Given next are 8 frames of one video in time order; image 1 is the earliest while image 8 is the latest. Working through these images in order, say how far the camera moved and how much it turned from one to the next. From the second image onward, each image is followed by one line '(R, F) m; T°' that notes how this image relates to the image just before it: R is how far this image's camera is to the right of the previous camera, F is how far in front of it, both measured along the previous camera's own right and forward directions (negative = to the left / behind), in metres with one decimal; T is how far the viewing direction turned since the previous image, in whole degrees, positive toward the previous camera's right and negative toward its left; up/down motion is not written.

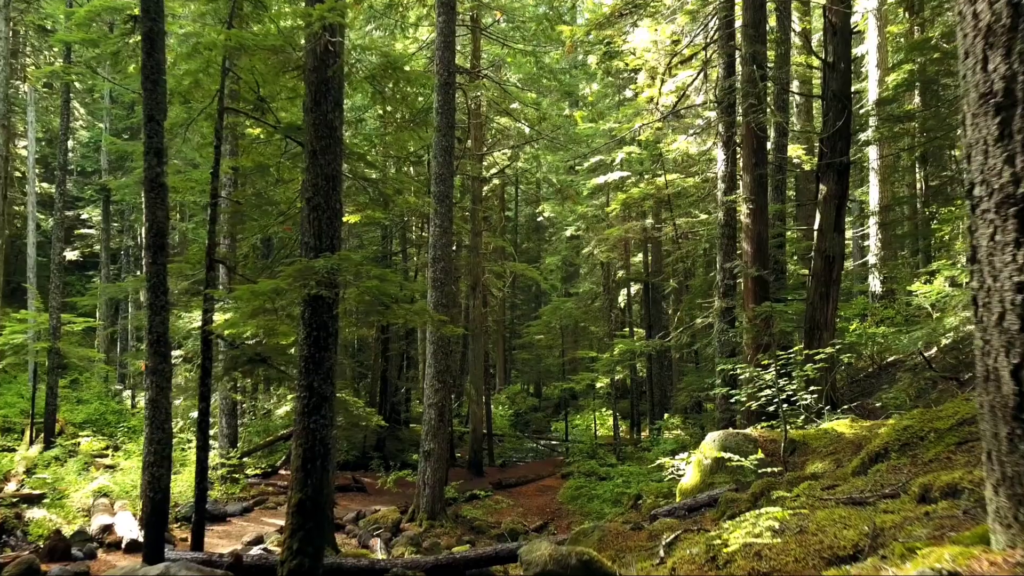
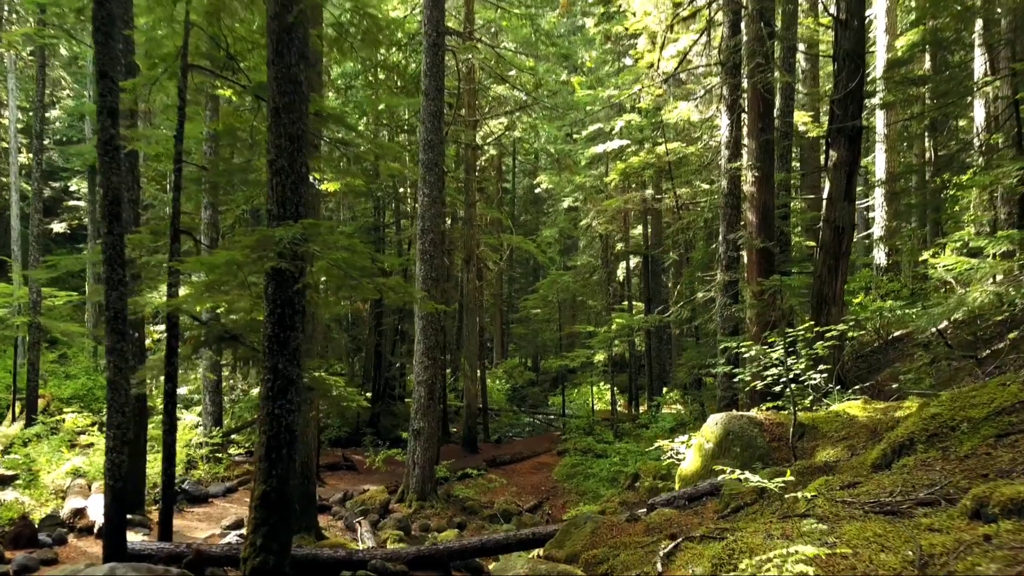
(+0.1, +0.5) m; 0°
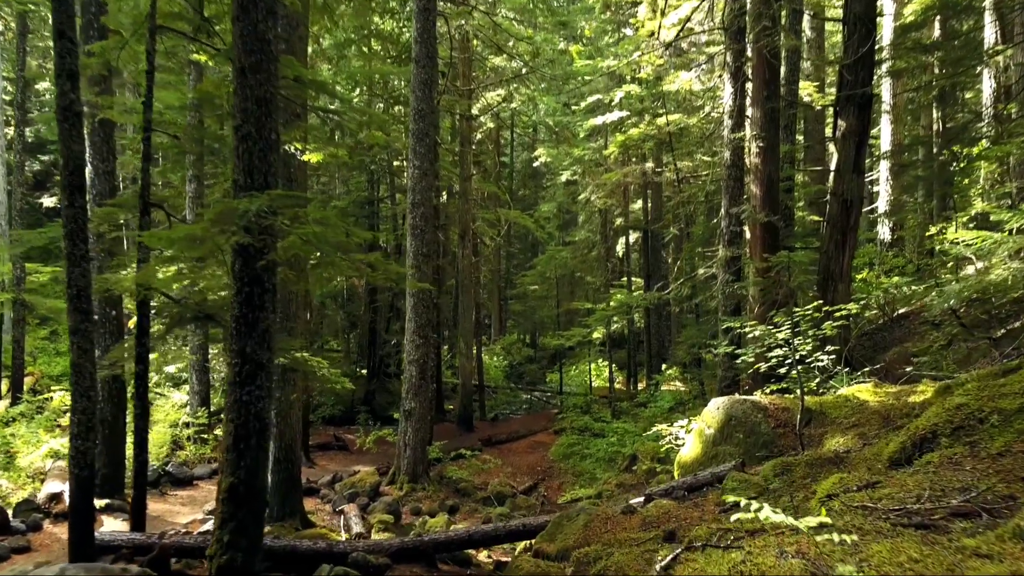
(+0.1, +0.4) m; 0°
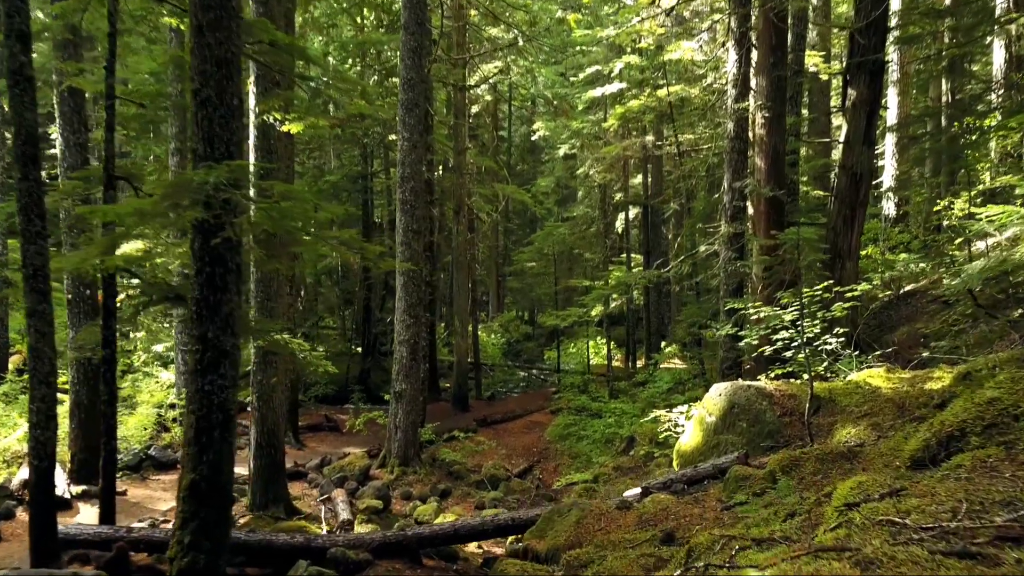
(+0.1, +0.4) m; 0°
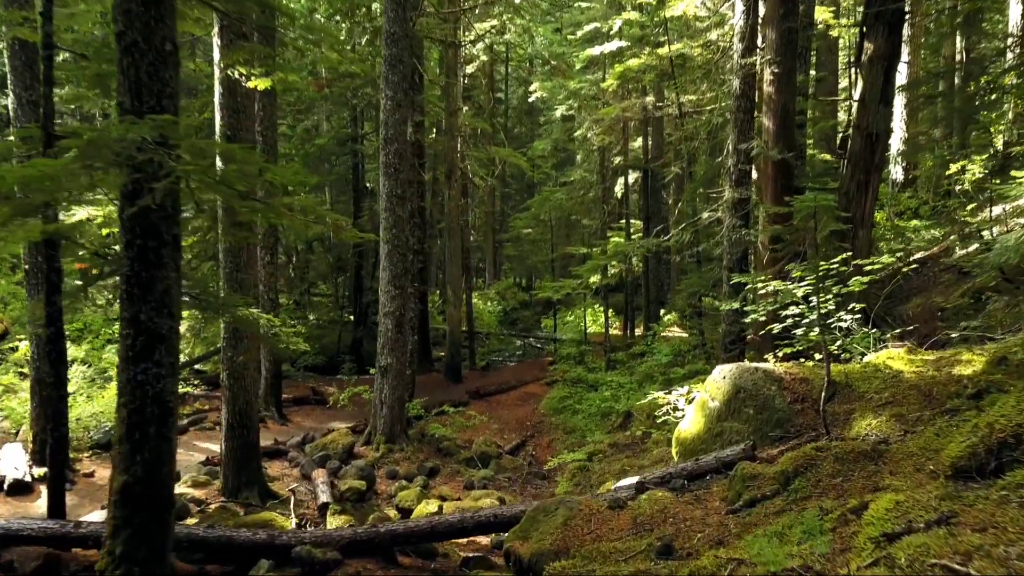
(+0.1, +0.6) m; 0°
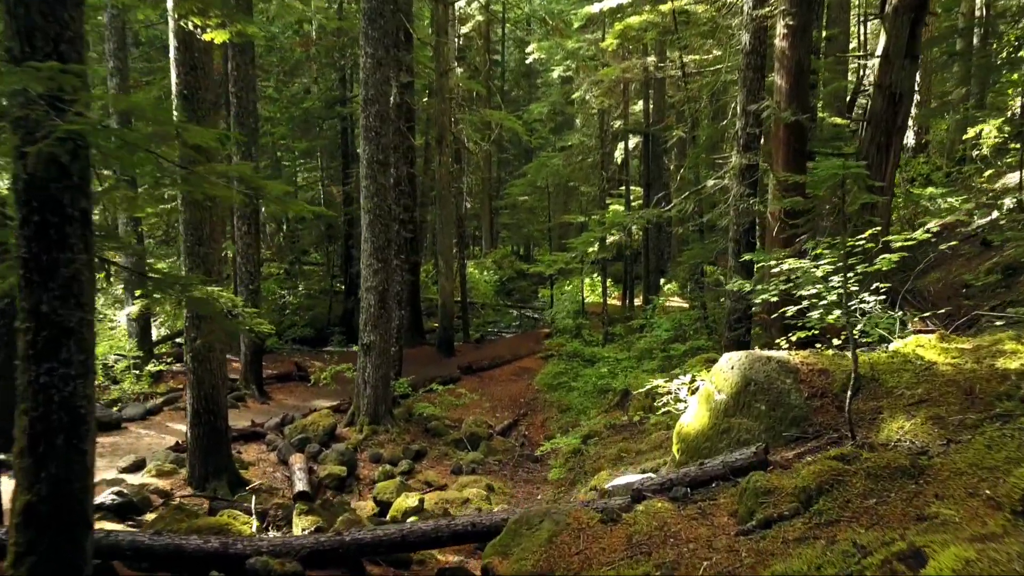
(+0.1, +0.6) m; 0°
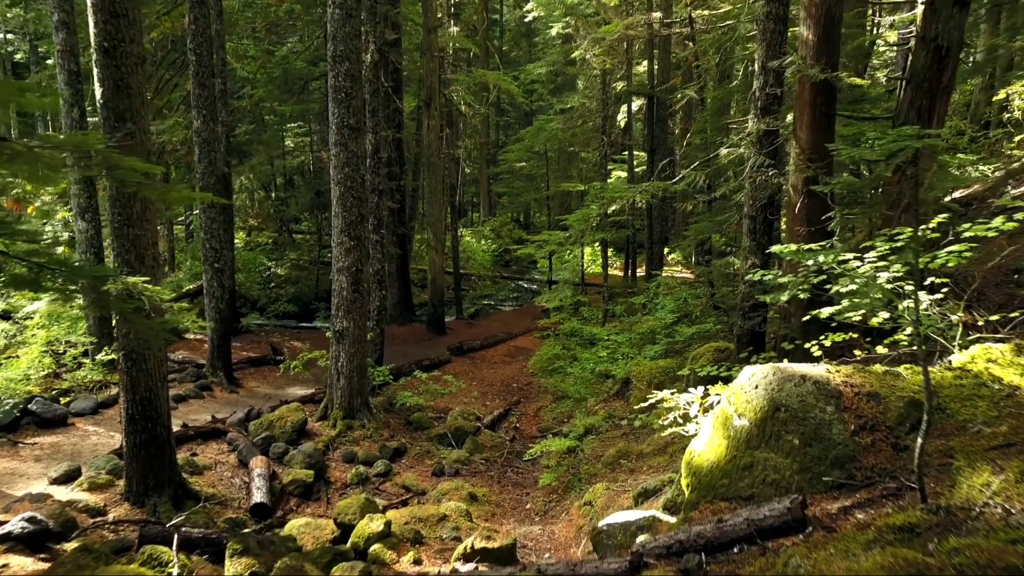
(+0.2, +1.0) m; 0°
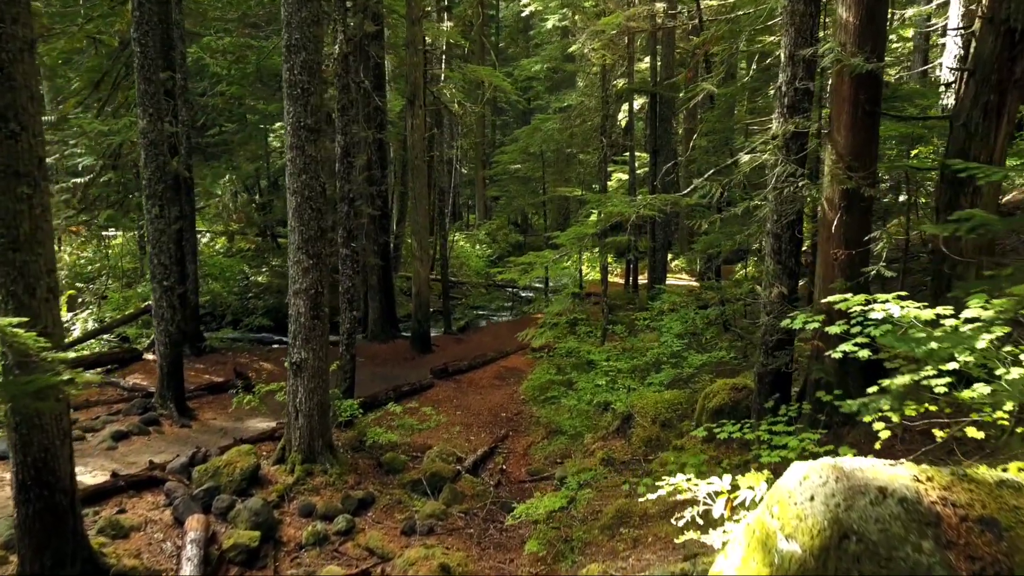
(+0.2, +1.1) m; 0°
